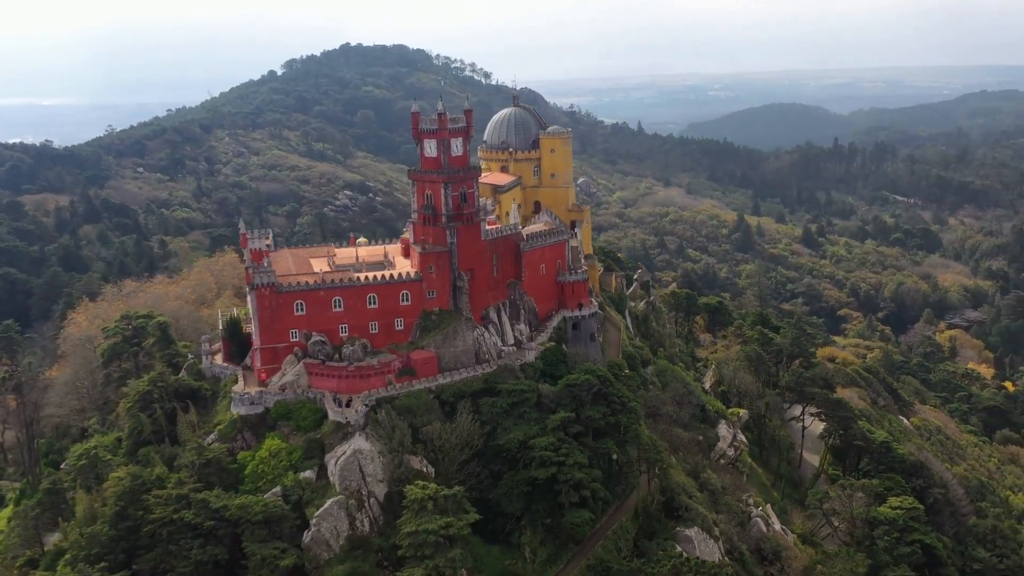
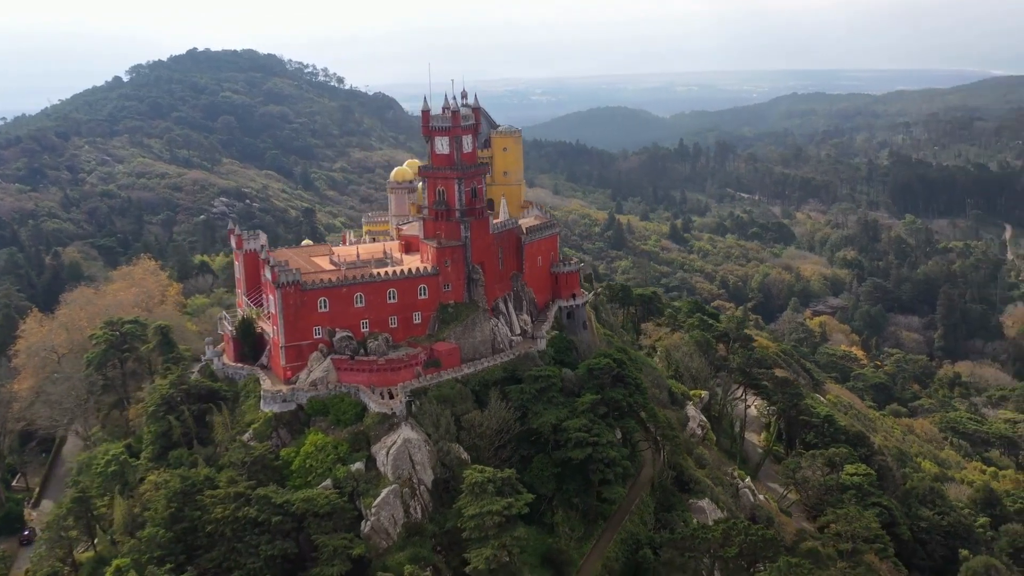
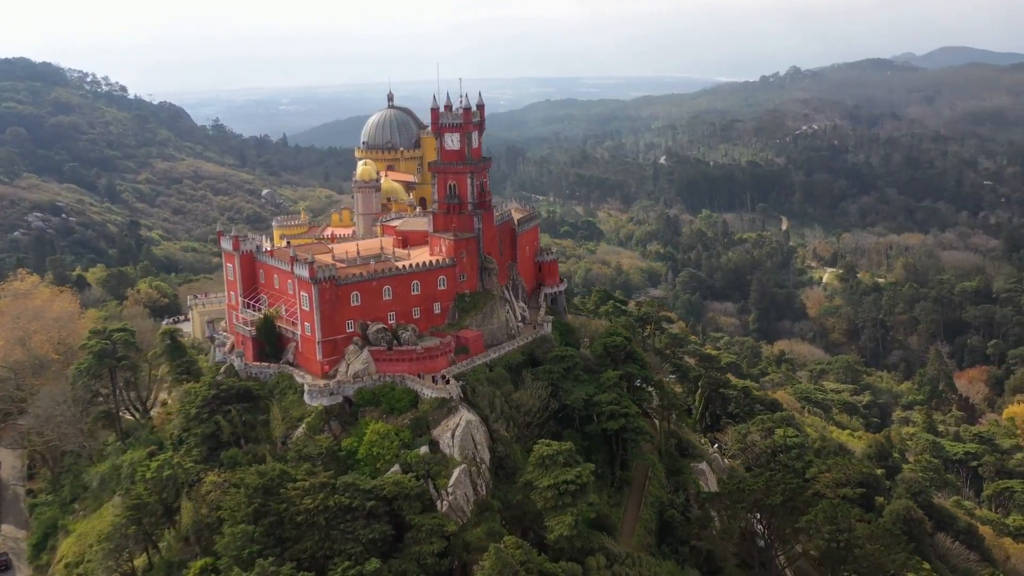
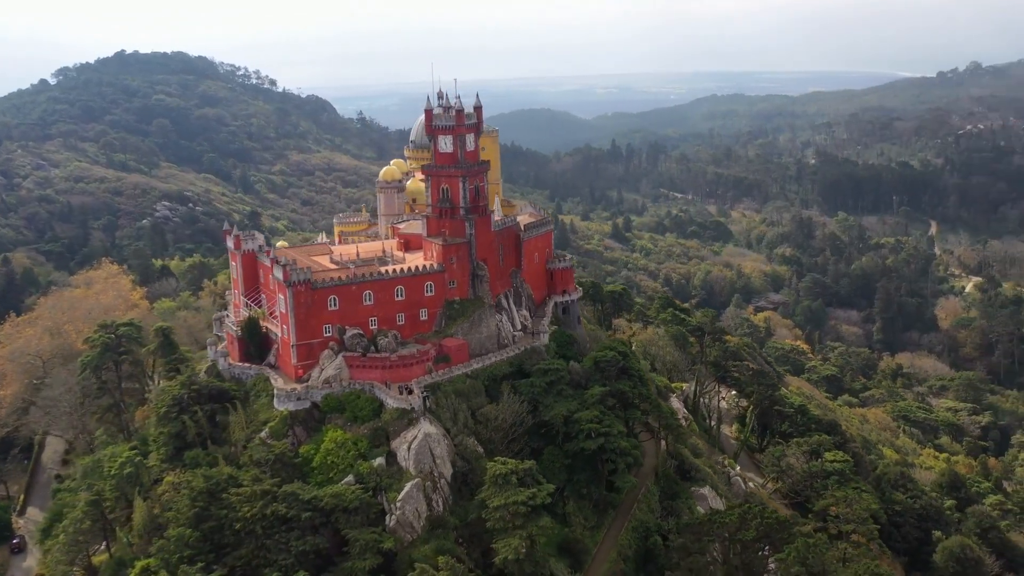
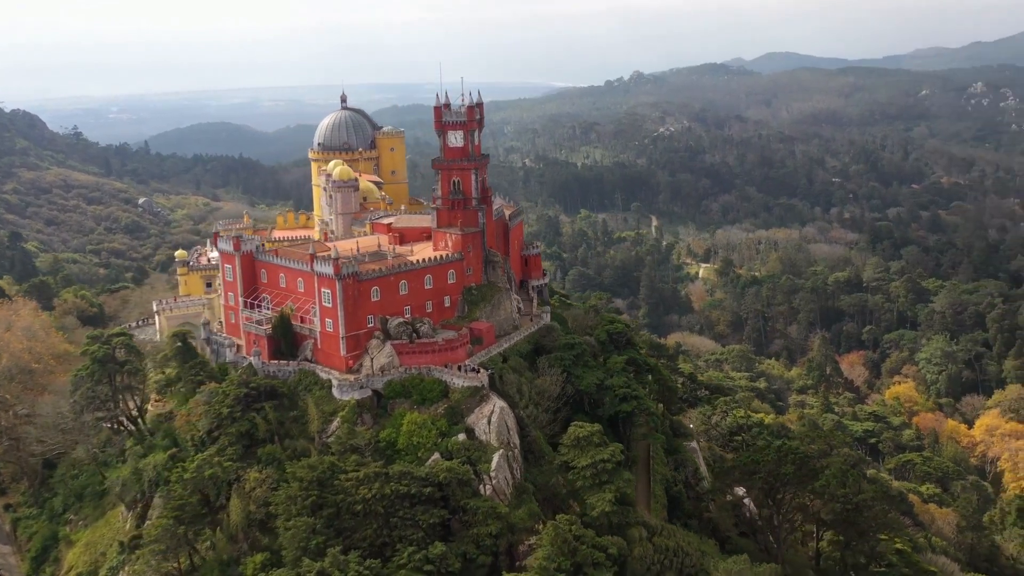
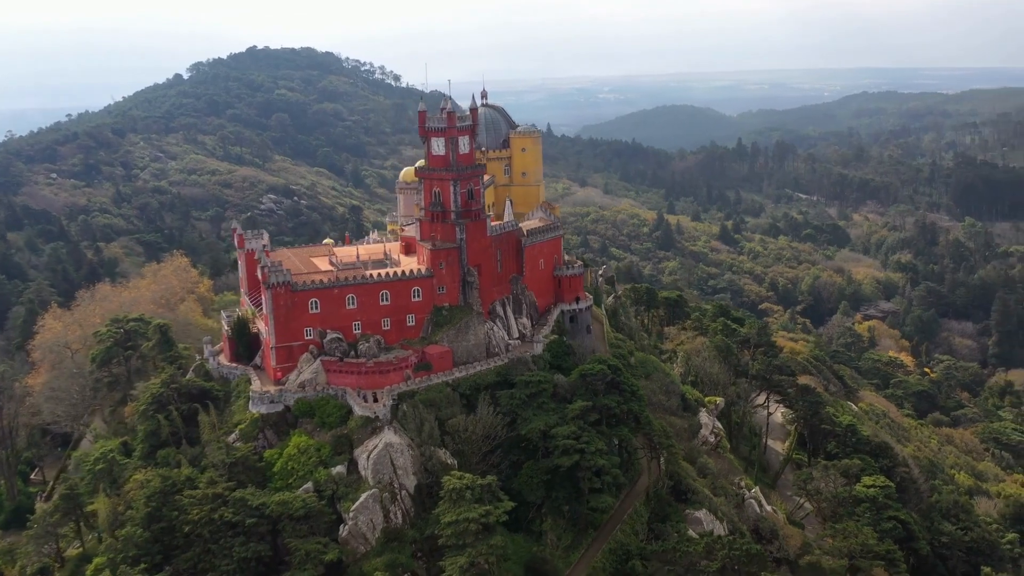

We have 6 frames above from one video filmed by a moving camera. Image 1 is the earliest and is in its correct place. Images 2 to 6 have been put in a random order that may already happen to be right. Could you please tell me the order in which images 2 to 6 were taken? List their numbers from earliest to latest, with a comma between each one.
6, 2, 4, 3, 5
